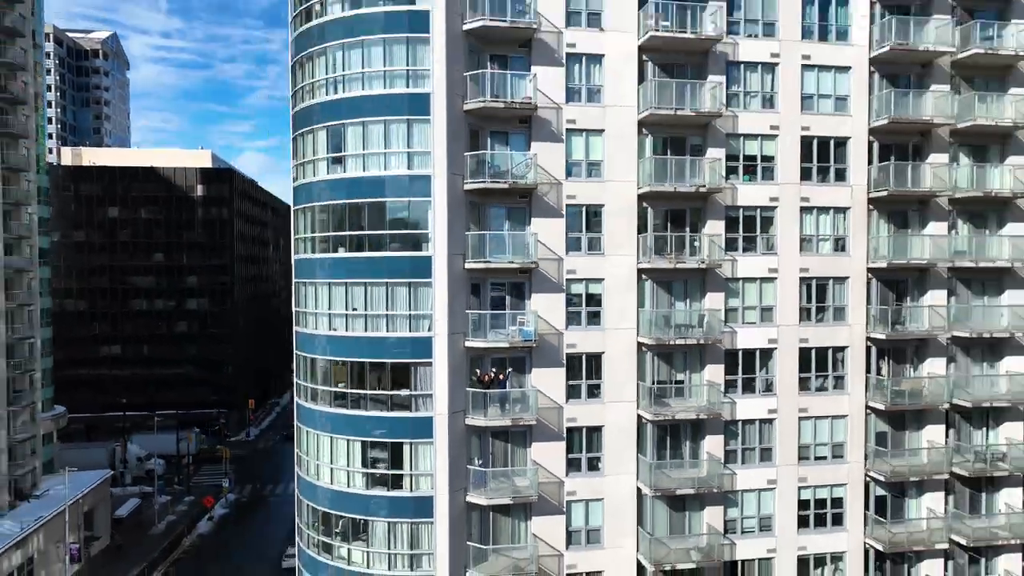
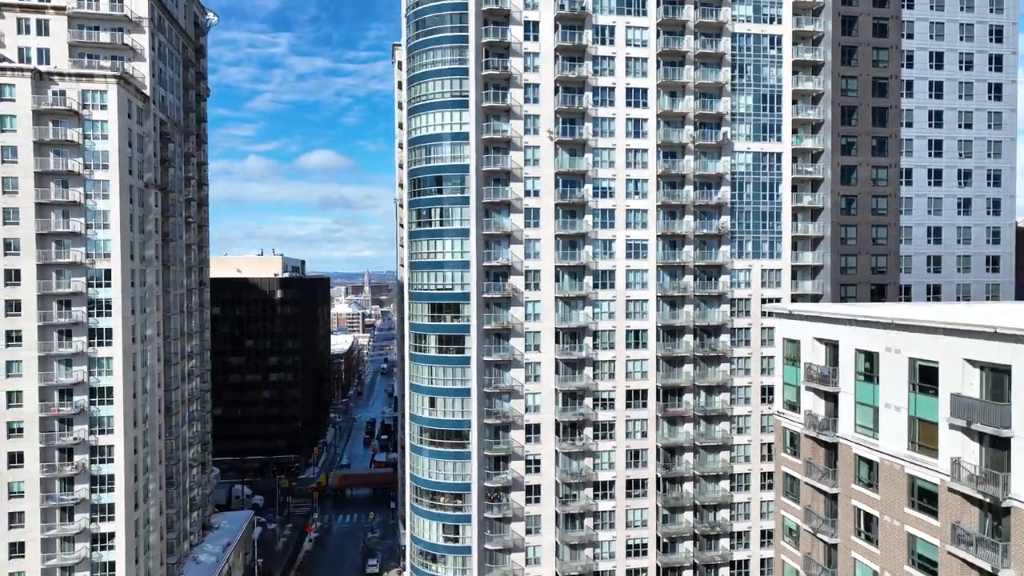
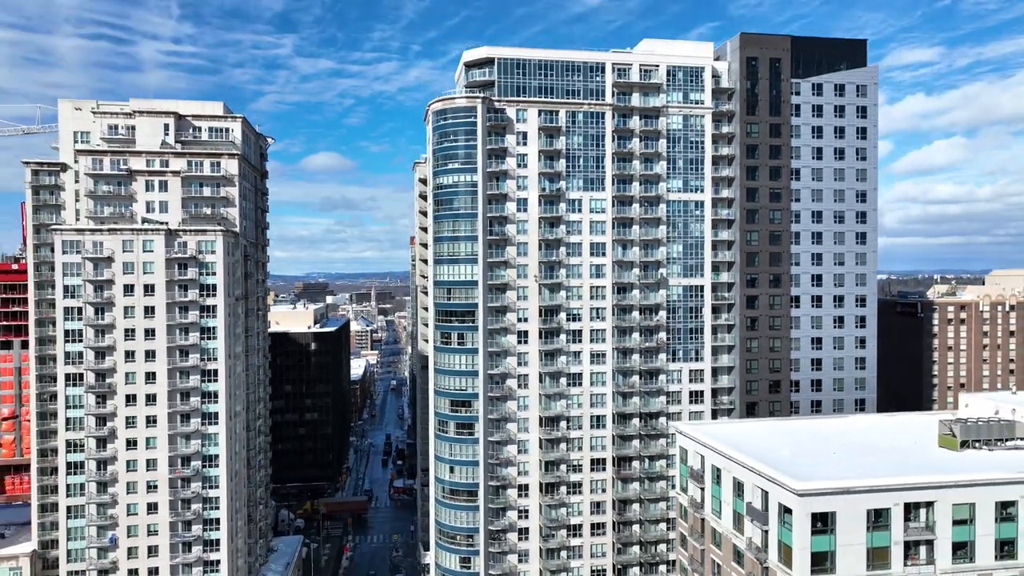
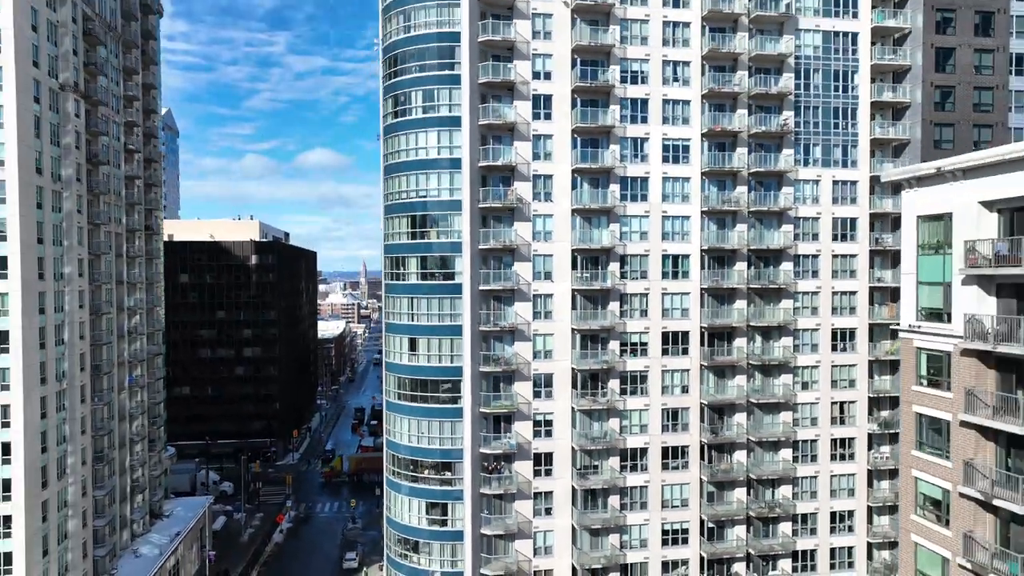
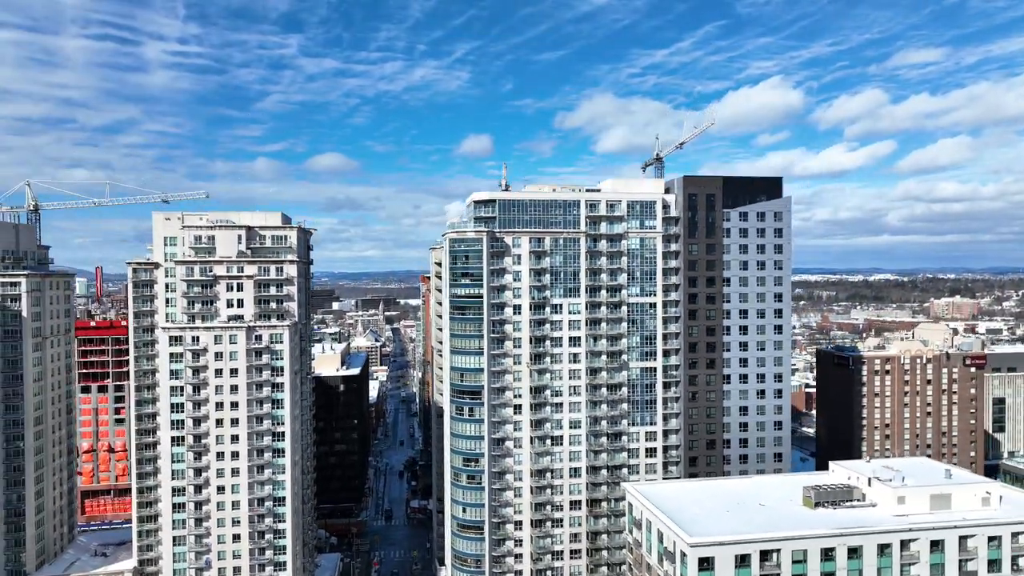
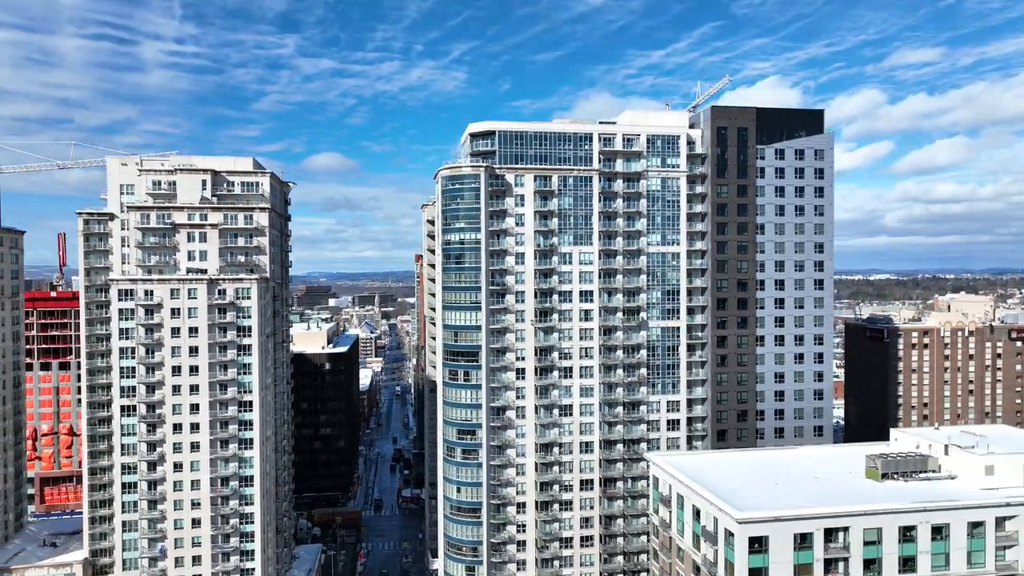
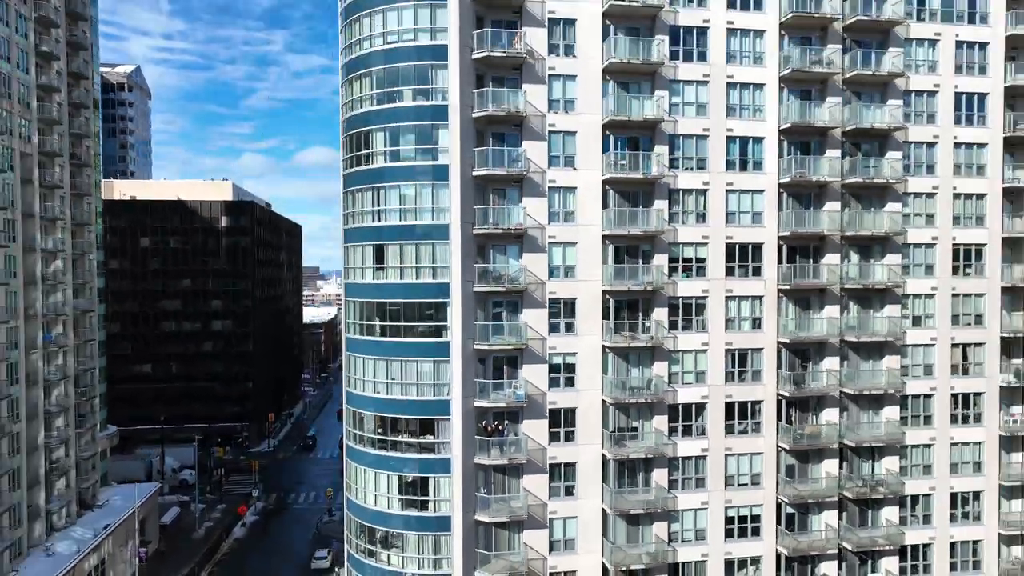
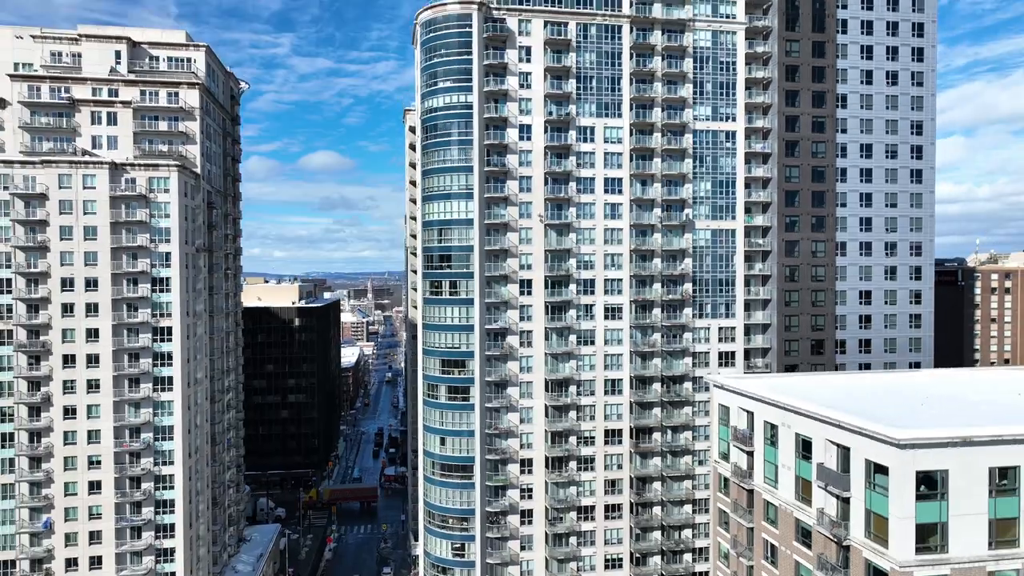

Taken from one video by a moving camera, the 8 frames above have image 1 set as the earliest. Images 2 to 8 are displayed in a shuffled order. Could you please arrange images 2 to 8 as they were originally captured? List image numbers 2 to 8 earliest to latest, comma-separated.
7, 4, 2, 8, 3, 6, 5
